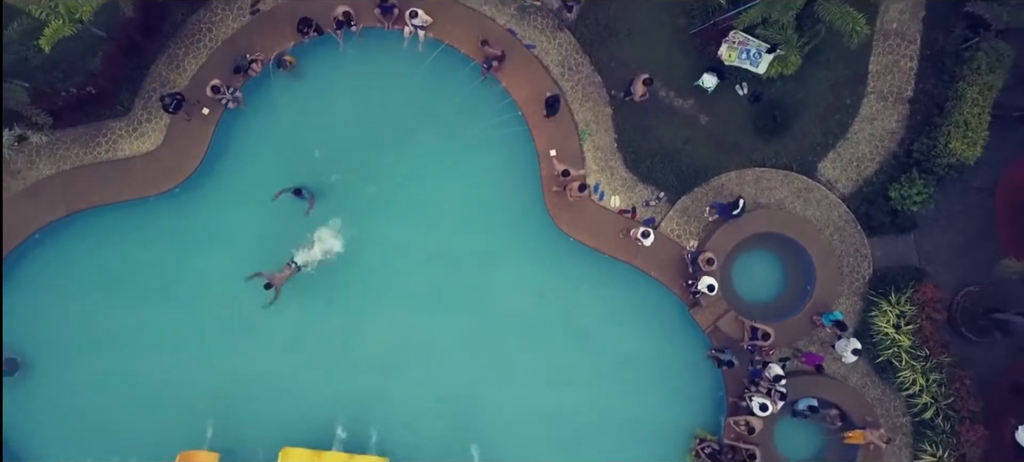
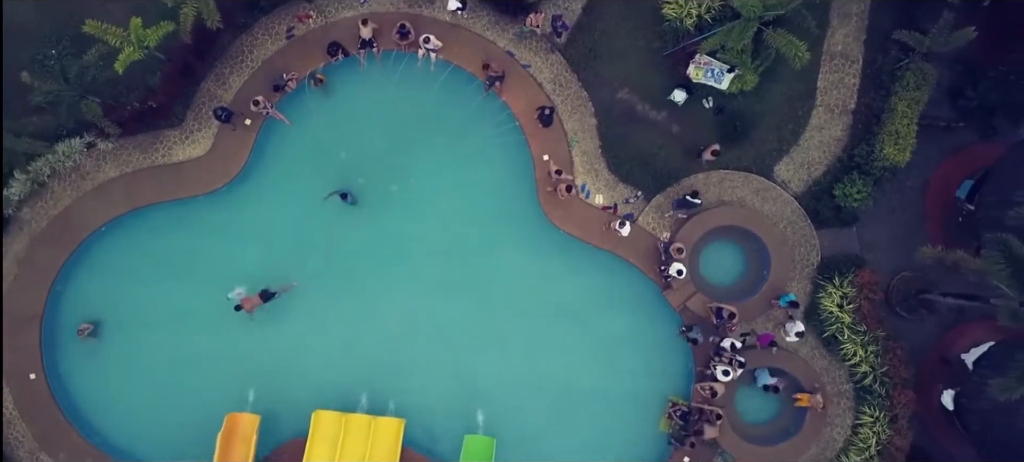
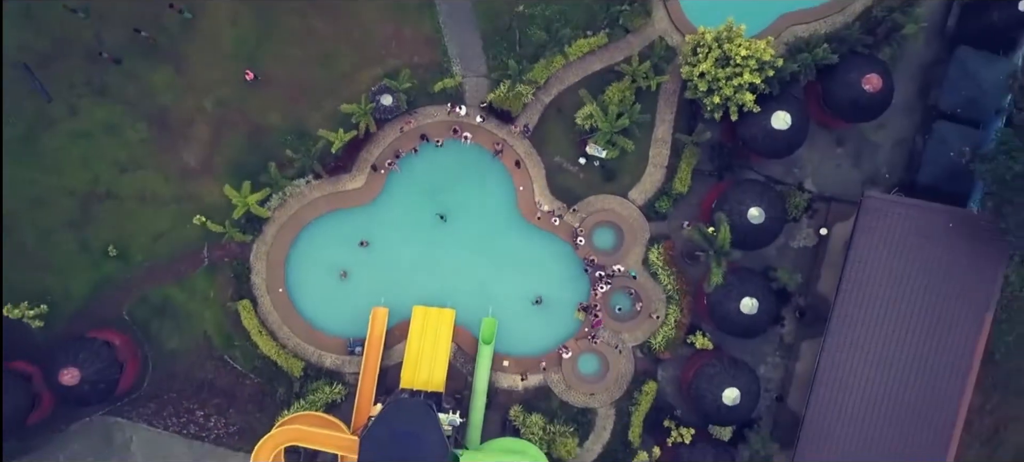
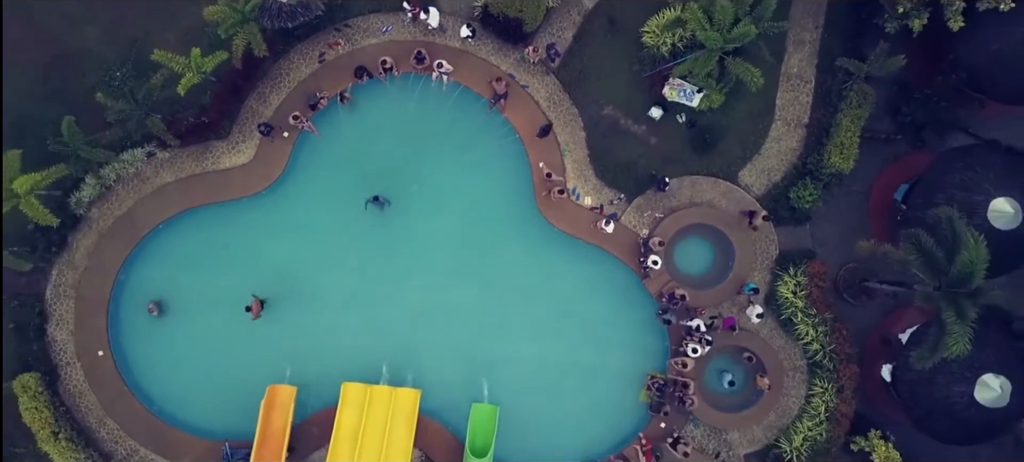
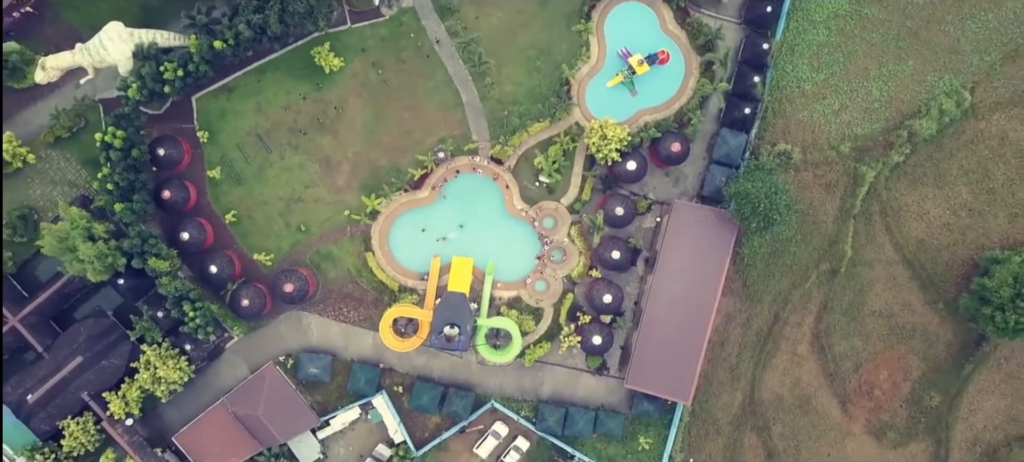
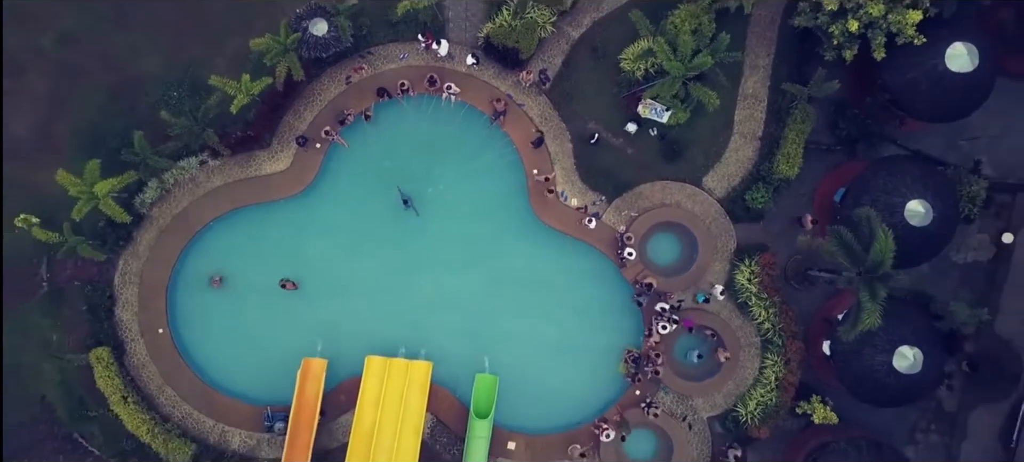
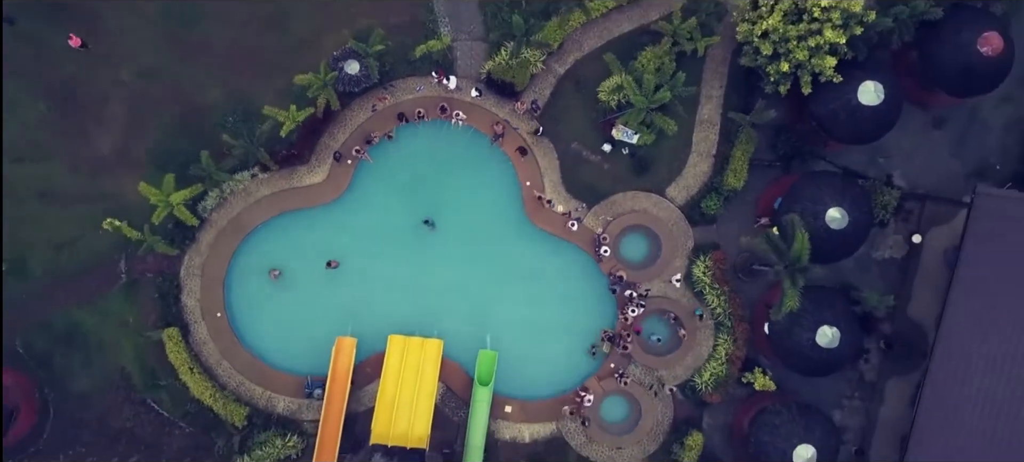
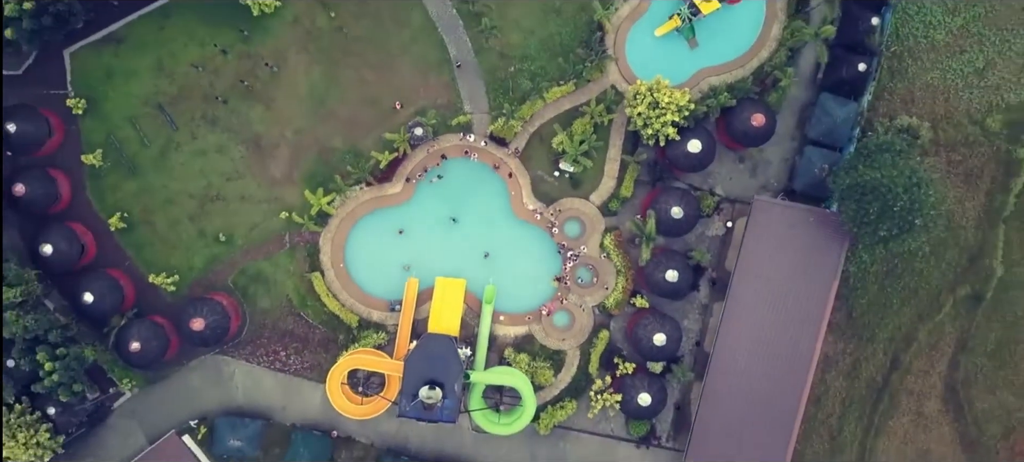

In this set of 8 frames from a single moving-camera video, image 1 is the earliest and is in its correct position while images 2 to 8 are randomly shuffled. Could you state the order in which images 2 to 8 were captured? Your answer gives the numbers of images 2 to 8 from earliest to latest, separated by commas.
2, 4, 6, 7, 3, 8, 5
